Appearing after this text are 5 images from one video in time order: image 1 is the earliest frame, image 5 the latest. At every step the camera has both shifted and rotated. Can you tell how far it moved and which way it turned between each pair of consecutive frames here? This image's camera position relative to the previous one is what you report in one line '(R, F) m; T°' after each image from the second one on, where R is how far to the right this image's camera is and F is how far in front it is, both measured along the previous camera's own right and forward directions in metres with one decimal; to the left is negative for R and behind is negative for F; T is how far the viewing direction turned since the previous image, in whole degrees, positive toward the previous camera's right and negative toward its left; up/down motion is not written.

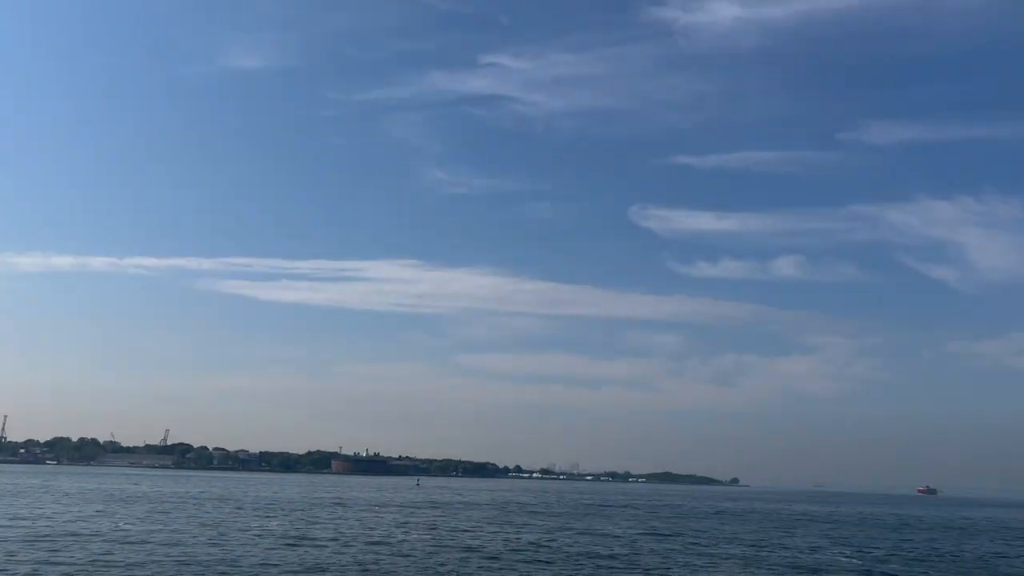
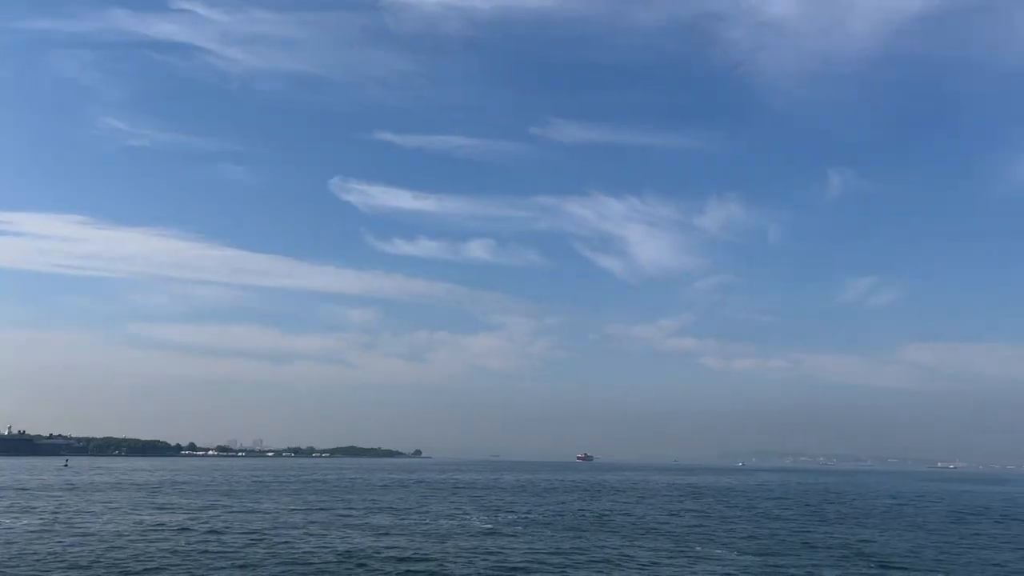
(+0.4, -0.2) m; +20°
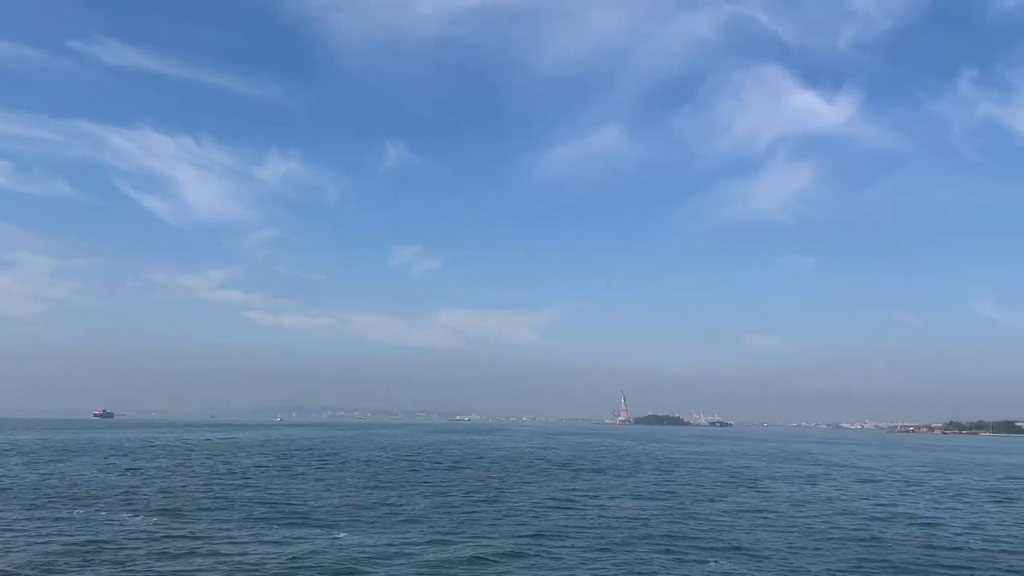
(+1.4, -0.1) m; +30°
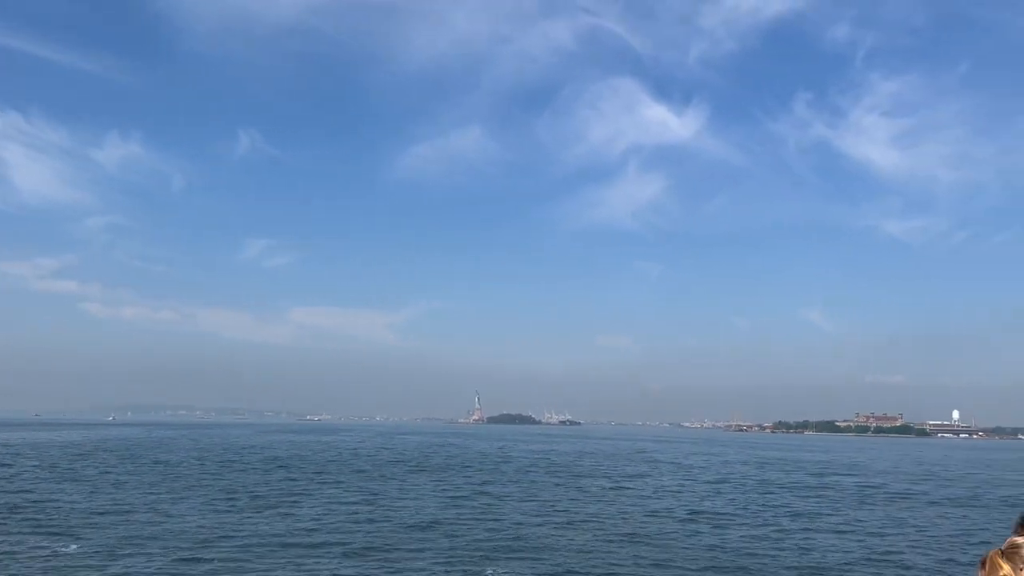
(+0.8, +0.5) m; +10°
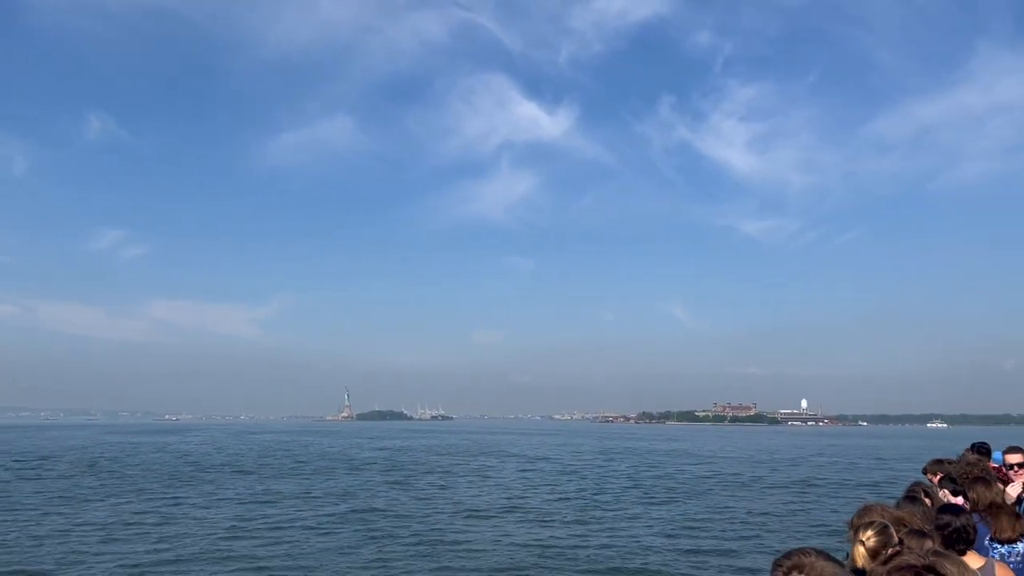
(+0.9, +0.9) m; +9°
